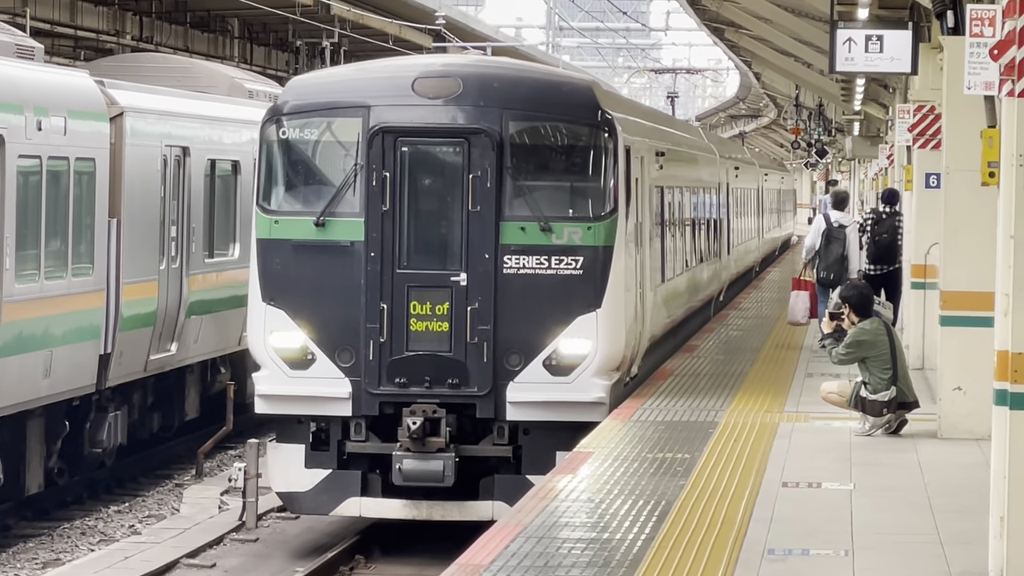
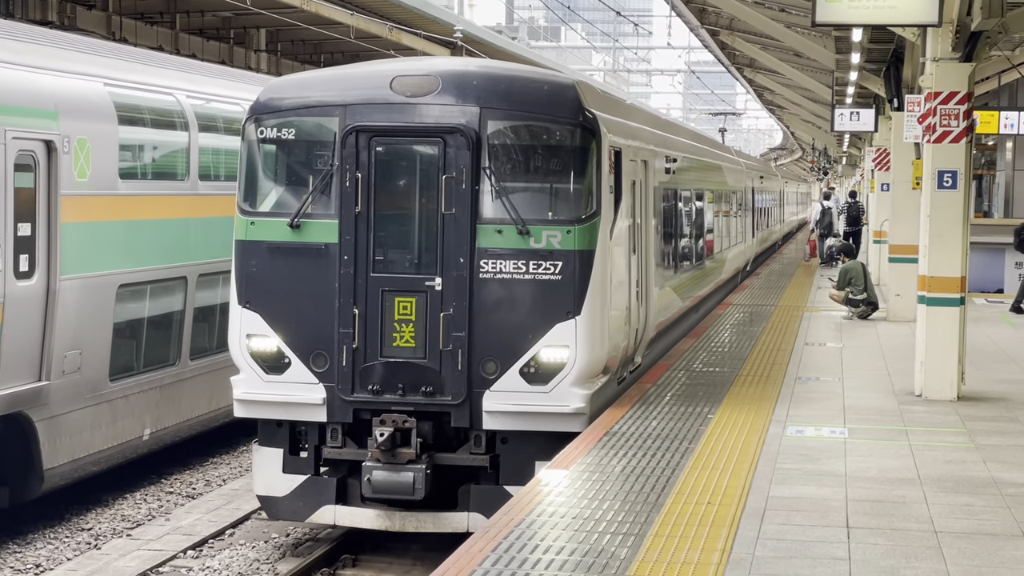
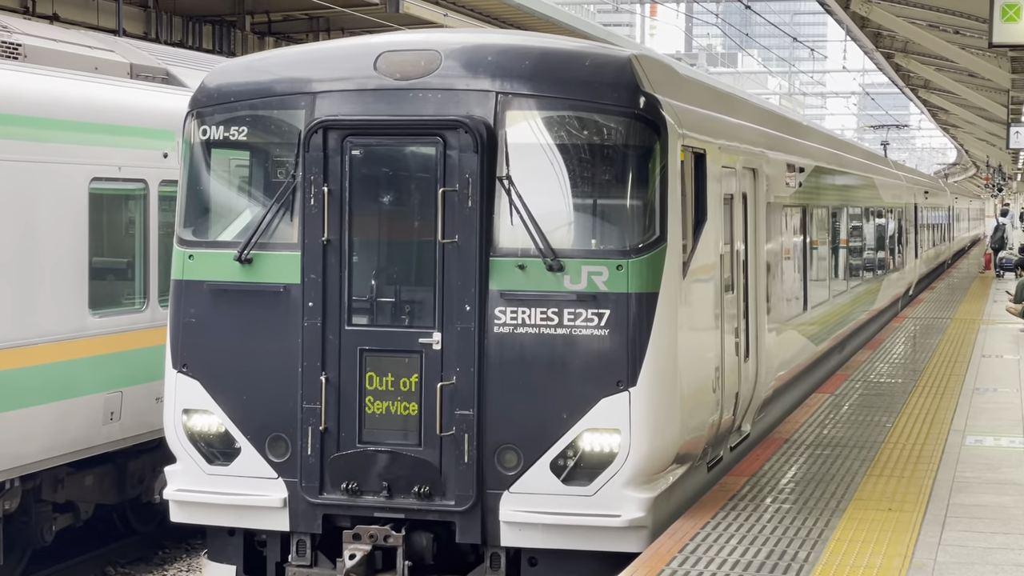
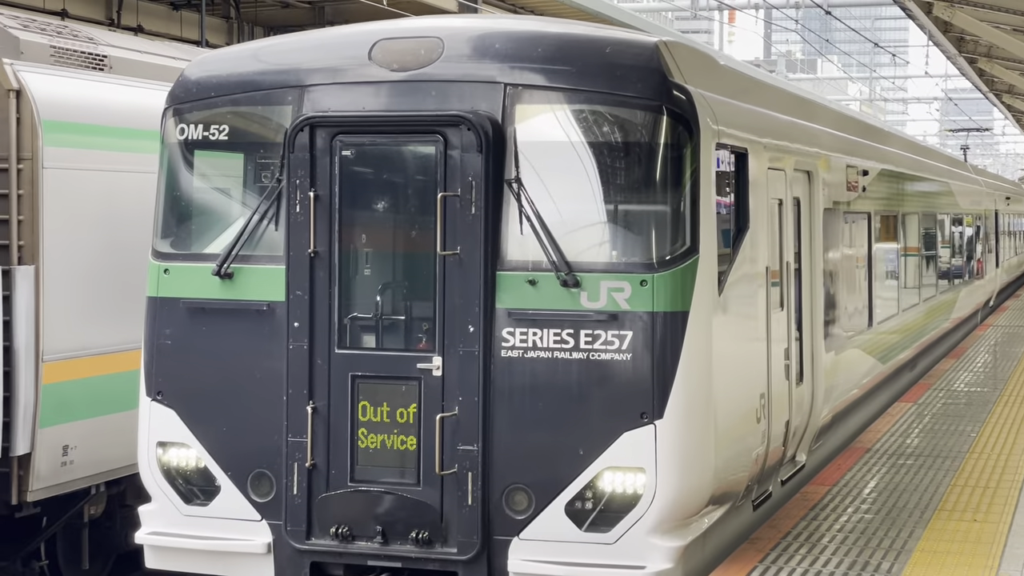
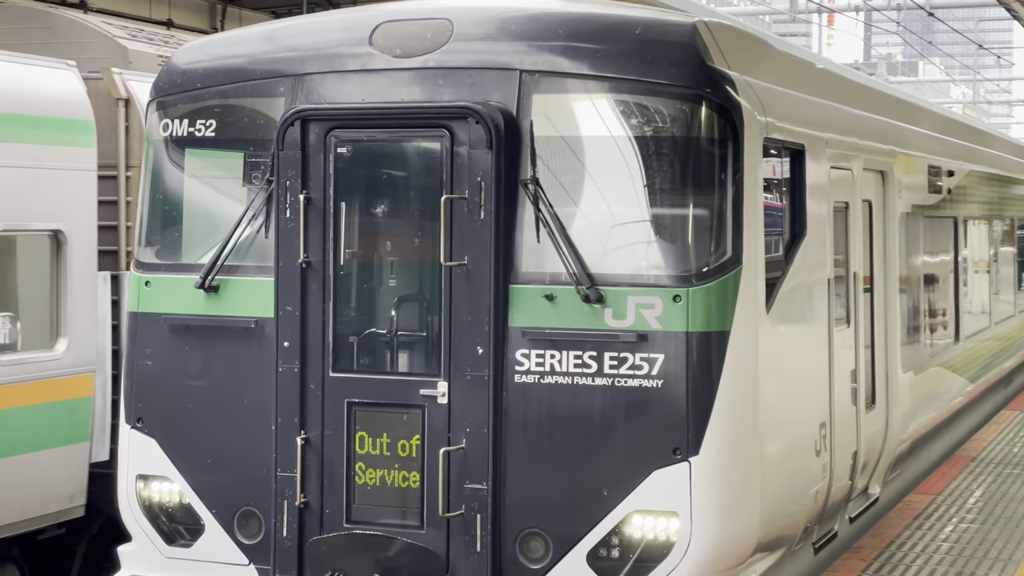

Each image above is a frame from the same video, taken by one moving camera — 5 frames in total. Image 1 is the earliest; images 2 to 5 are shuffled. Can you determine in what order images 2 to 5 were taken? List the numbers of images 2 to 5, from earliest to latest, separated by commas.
2, 3, 4, 5
